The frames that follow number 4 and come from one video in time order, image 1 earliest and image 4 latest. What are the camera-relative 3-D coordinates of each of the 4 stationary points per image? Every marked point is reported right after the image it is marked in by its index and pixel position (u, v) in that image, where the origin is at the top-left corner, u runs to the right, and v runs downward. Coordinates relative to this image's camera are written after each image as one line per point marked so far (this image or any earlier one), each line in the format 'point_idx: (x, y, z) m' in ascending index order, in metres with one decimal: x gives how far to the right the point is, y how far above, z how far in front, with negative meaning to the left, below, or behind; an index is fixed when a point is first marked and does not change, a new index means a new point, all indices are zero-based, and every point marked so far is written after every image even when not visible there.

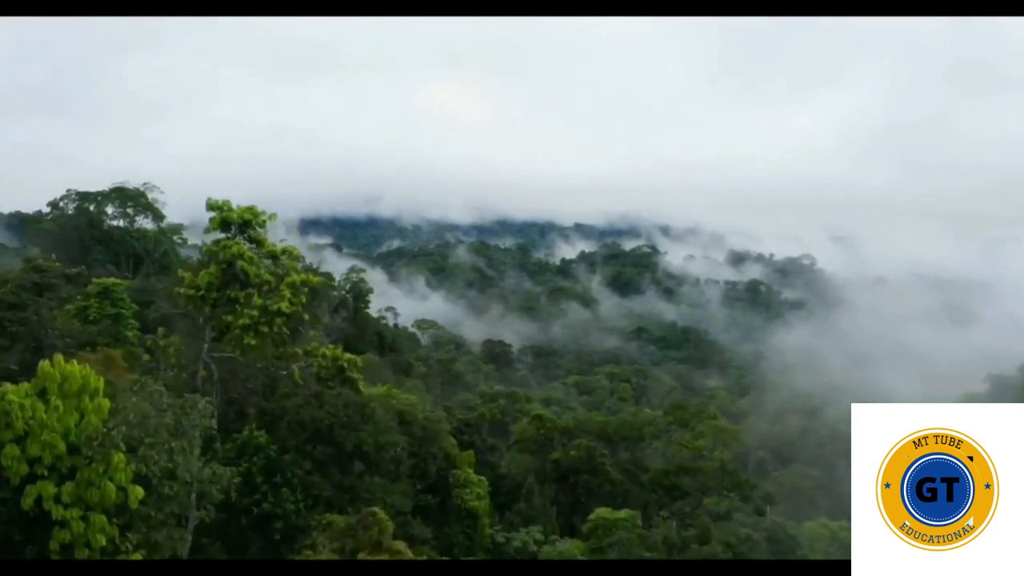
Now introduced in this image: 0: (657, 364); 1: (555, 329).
0: (+1.1, -0.6, +7.8) m
1: (+0.3, -0.3, +7.8) m
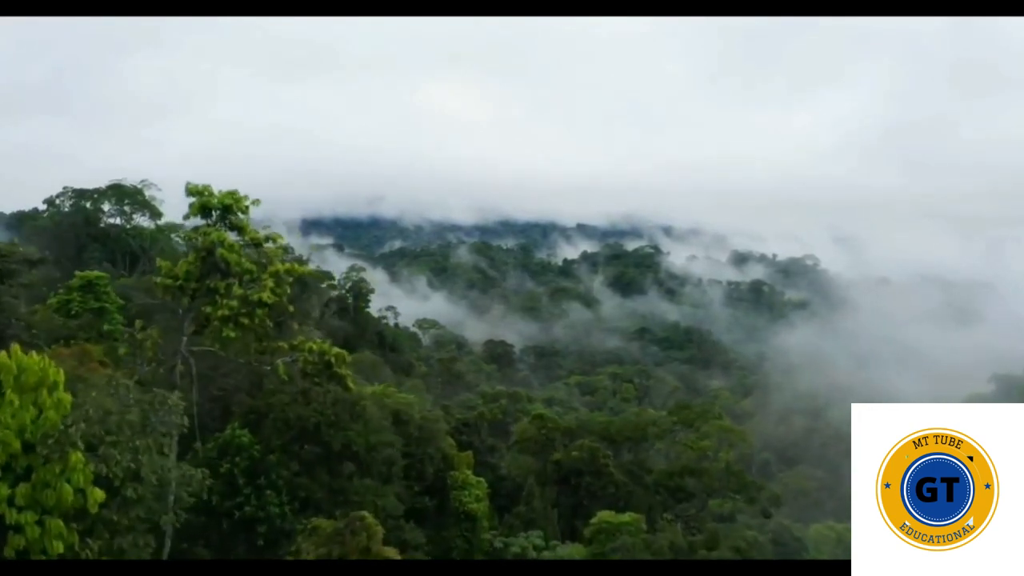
0: (+1.1, -0.6, +7.7) m
1: (+0.3, -0.3, +7.7) m
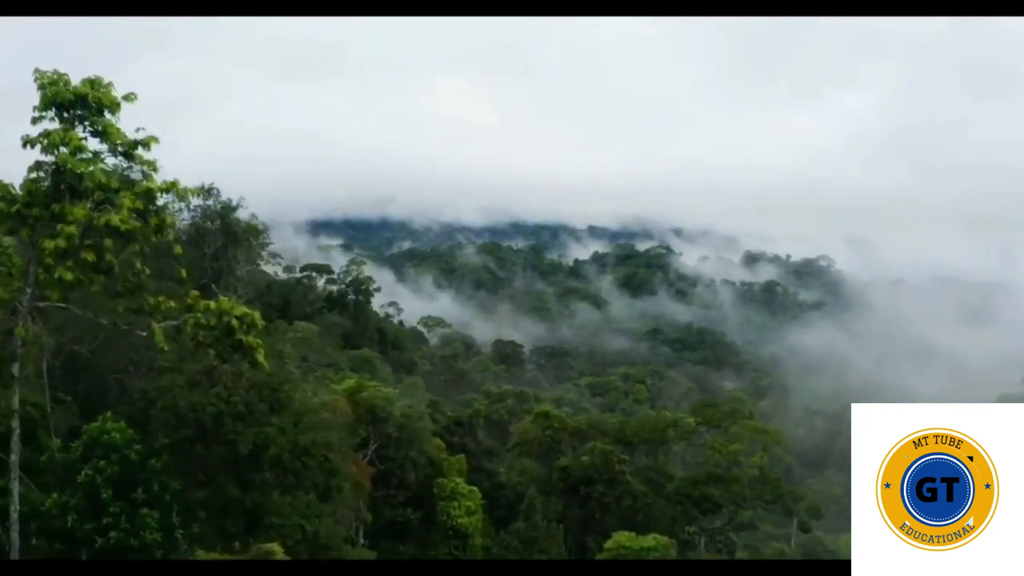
0: (+1.1, -0.5, +7.2) m
1: (+0.4, -0.3, +7.2) m
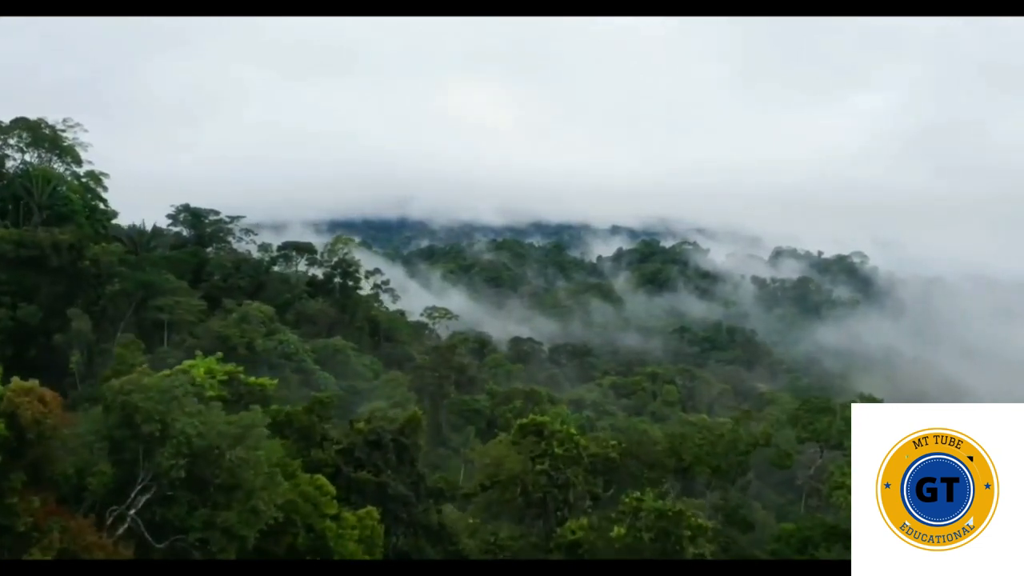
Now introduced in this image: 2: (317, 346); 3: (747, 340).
0: (+1.2, -0.4, +5.7) m
1: (+0.4, -0.1, +5.8) m
2: (-1.1, -0.3, +5.5) m
3: (+1.5, -0.2, +5.7) m
